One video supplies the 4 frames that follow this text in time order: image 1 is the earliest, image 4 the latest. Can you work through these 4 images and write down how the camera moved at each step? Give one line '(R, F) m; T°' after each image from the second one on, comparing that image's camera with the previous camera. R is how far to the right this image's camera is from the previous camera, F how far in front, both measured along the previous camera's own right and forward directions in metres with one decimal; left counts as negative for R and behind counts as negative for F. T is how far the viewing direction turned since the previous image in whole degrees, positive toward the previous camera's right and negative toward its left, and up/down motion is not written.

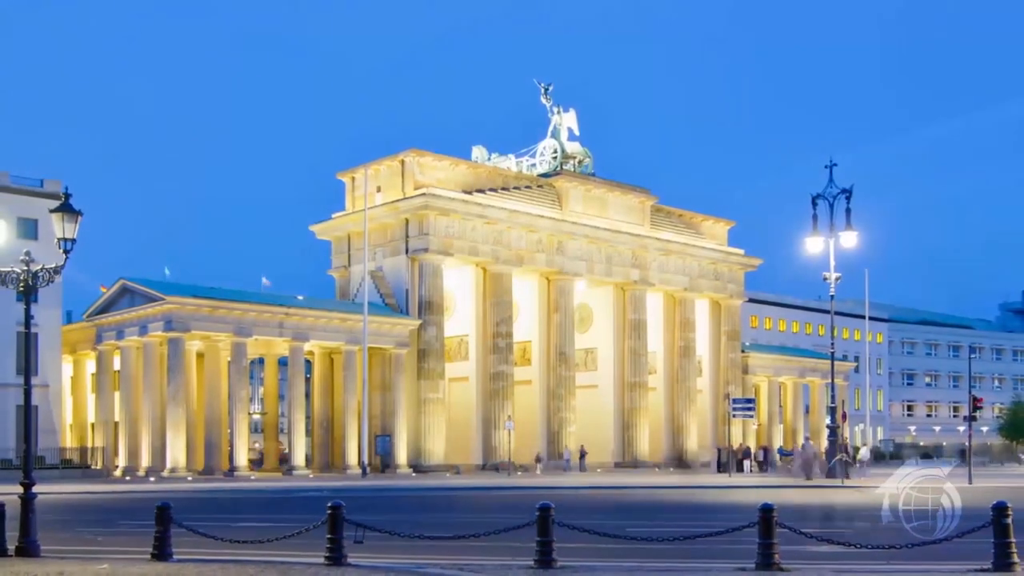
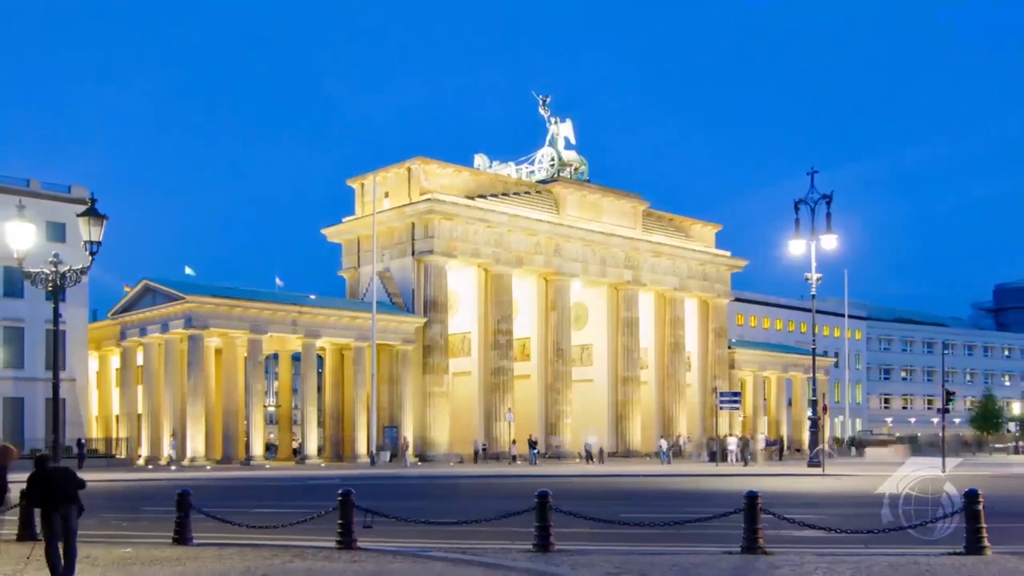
(+0.1, -1.2) m; 0°
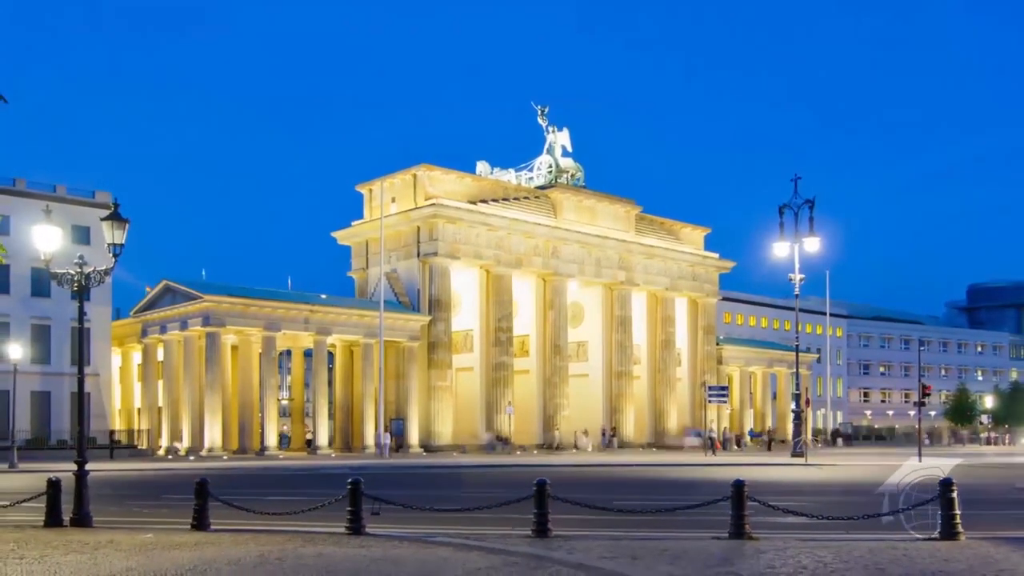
(+0.1, -1.2) m; 0°
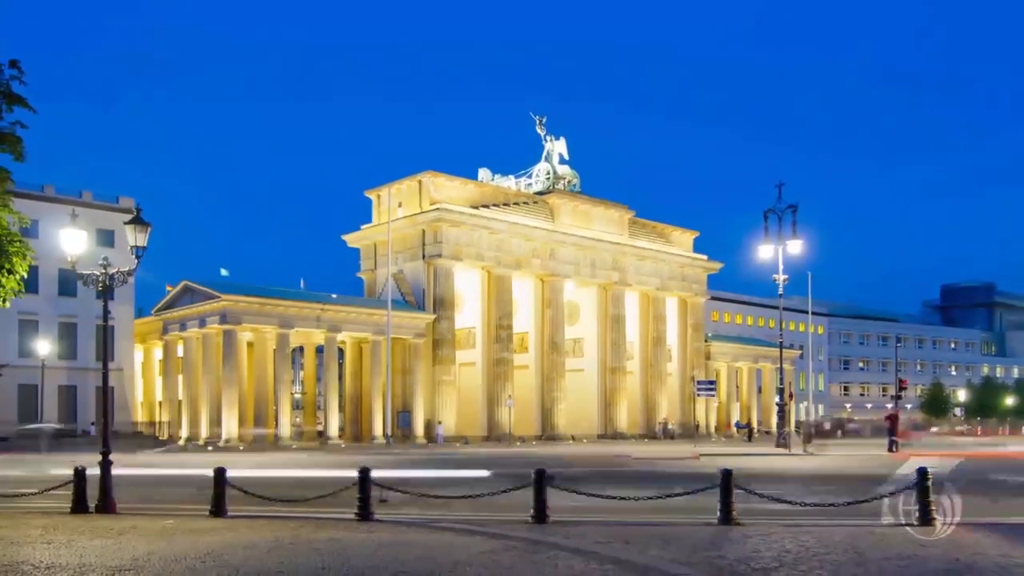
(+0.1, -1.3) m; 0°
